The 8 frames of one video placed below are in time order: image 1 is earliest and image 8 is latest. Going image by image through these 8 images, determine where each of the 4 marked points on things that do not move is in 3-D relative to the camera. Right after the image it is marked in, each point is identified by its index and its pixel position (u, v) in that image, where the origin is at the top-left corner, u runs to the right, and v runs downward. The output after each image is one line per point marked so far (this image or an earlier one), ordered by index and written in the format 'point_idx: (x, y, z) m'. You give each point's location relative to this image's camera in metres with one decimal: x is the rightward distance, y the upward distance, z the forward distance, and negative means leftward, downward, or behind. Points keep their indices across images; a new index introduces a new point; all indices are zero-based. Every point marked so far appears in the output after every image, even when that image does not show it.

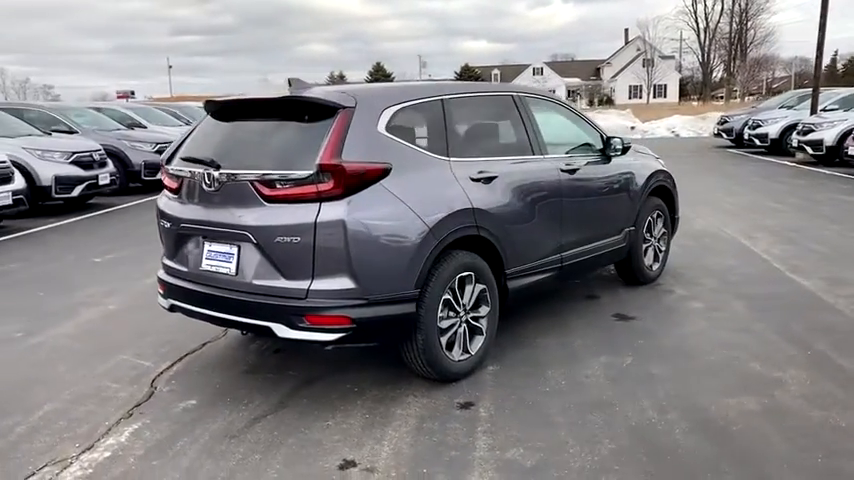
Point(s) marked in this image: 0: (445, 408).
0: (+0.1, -0.9, +3.9) m
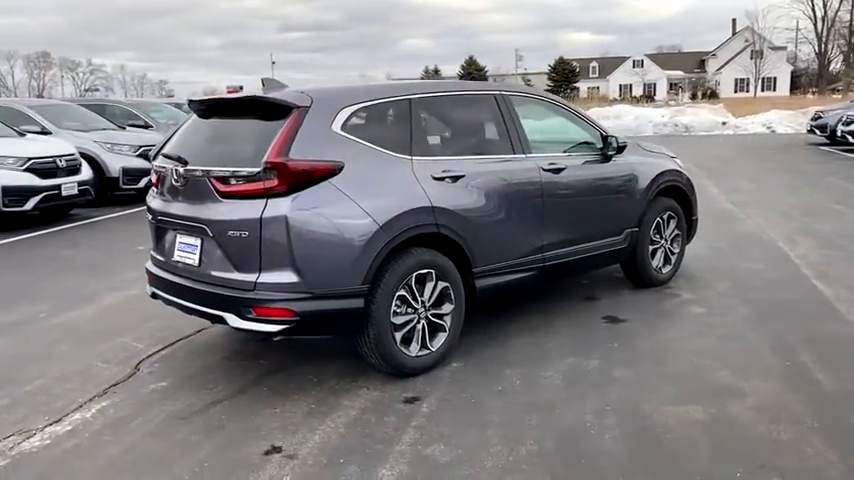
0: (-0.2, -0.9, +4.0) m
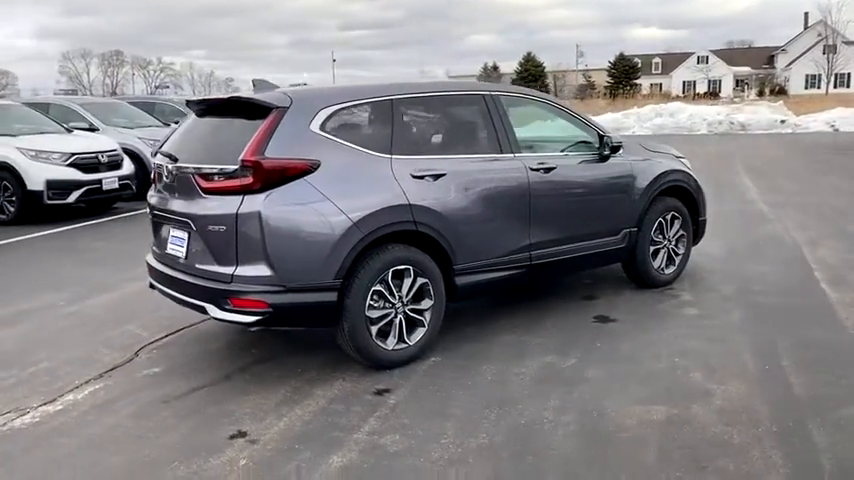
0: (-0.4, -0.9, +4.1) m
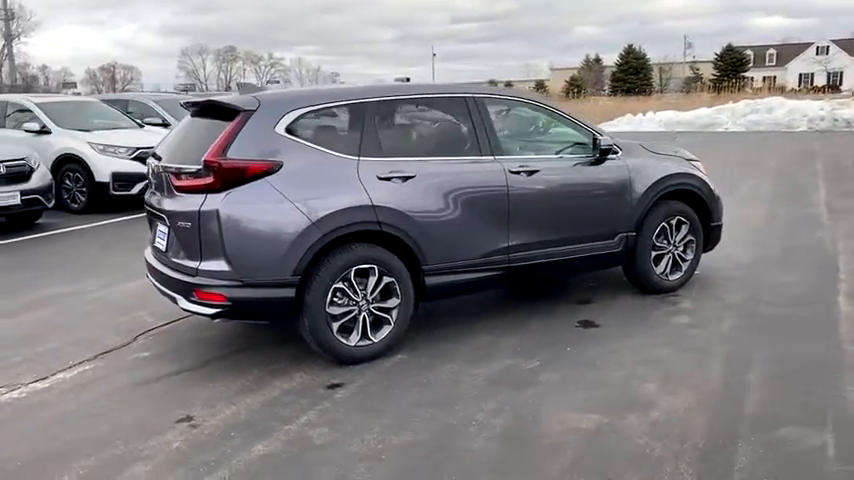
0: (-0.7, -0.8, +4.3) m
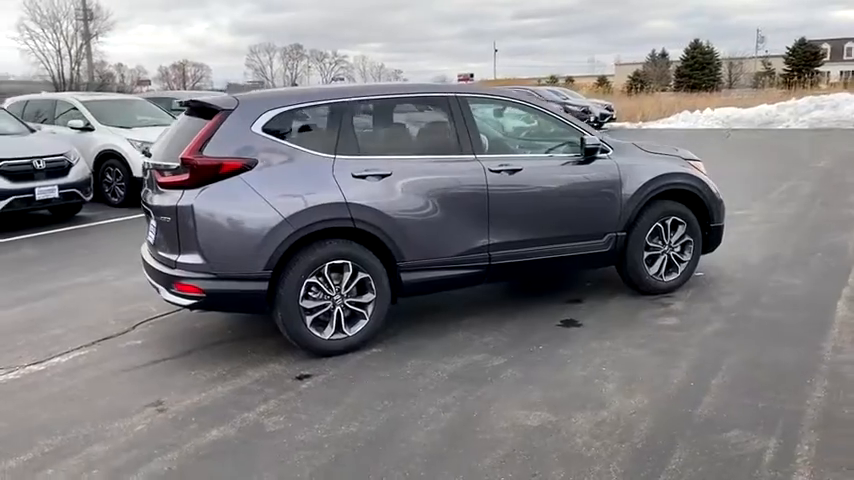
0: (-0.9, -0.8, +4.4) m
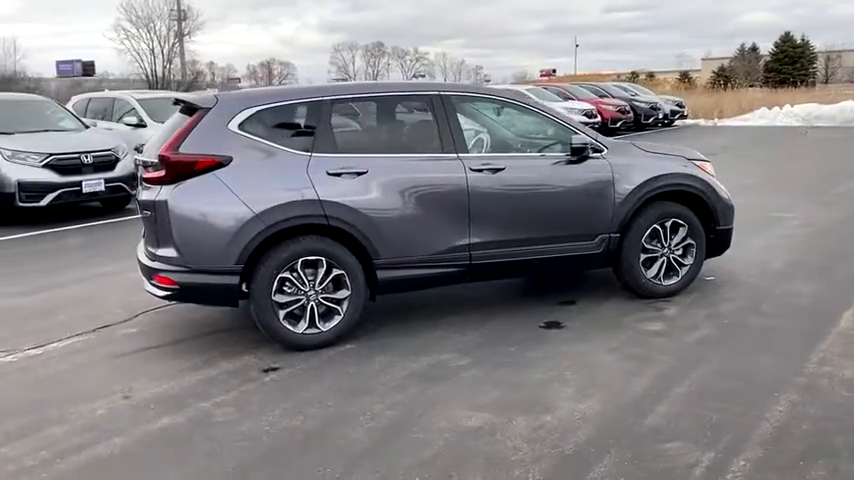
0: (-1.1, -0.8, +4.5) m
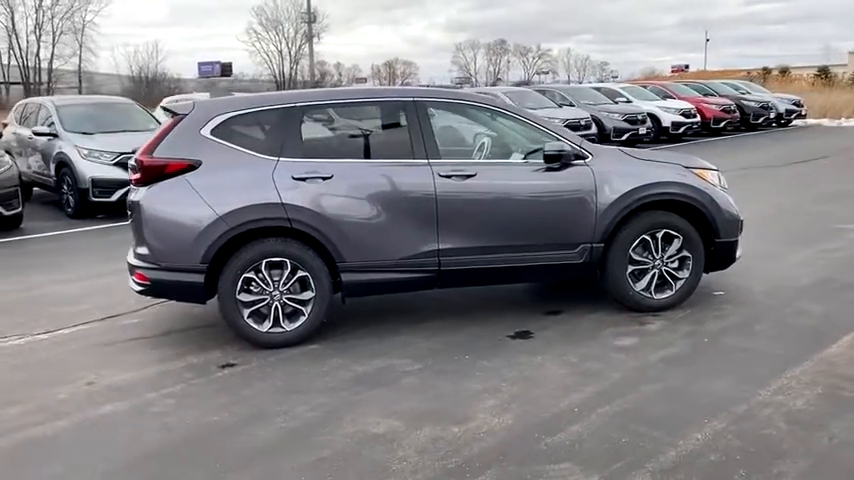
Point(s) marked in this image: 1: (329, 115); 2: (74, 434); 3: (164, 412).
0: (-1.4, -0.8, +4.7) m
1: (-0.7, +0.9, +5.0) m
2: (-1.8, -1.0, +3.8) m
3: (-1.4, -0.9, +4.0) m
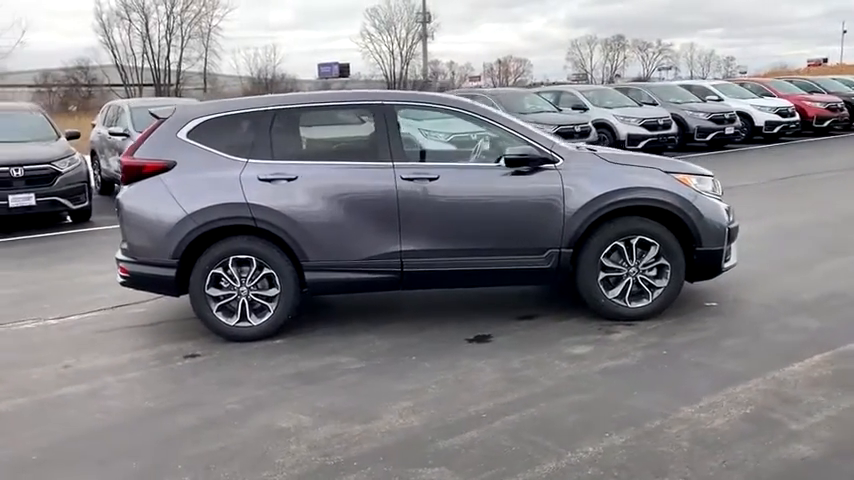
0: (-1.7, -0.8, +5.0) m
1: (-0.9, +0.9, +5.2) m
2: (-2.3, -1.0, +4.2) m
3: (-1.9, -0.9, +4.3) m
